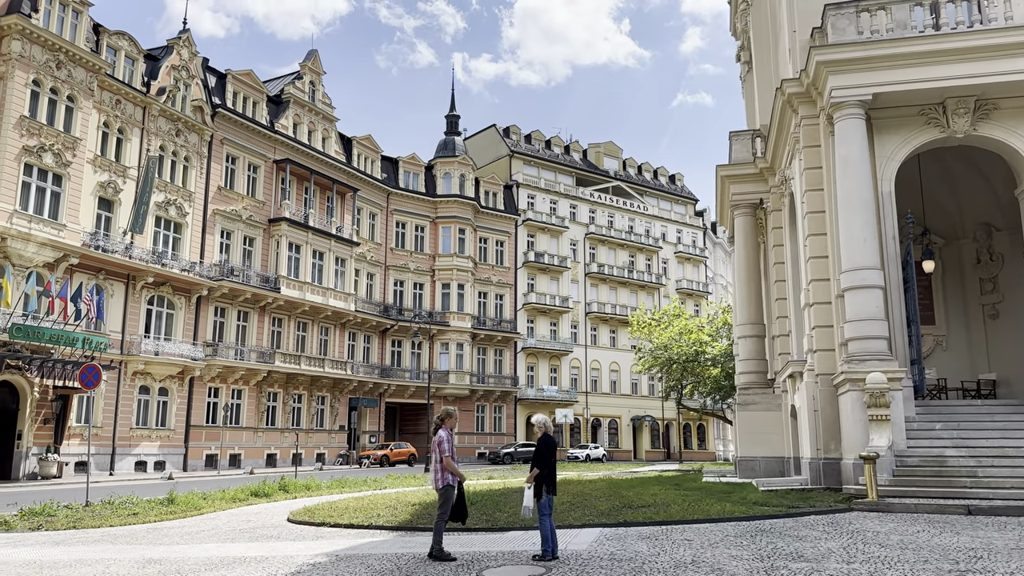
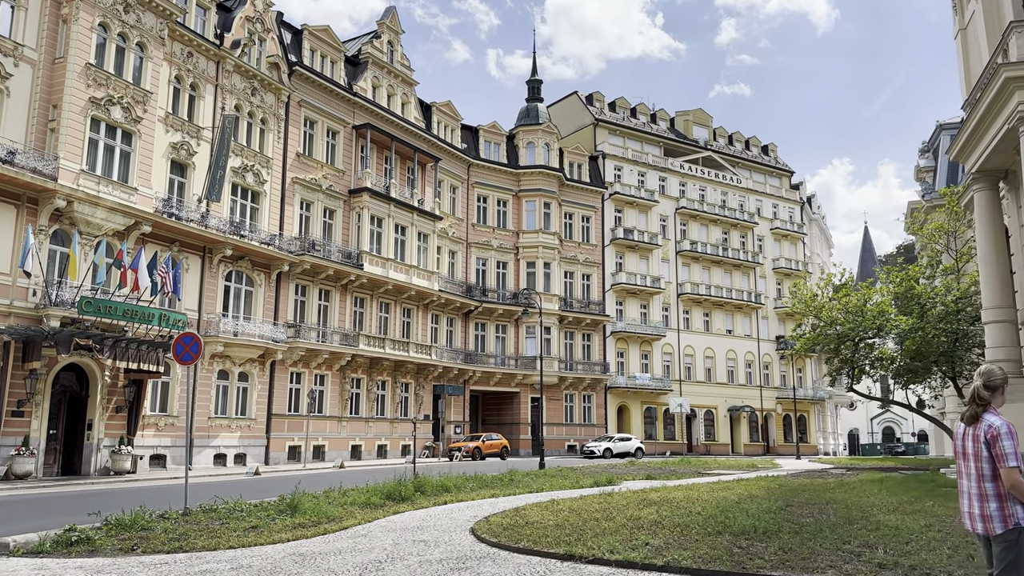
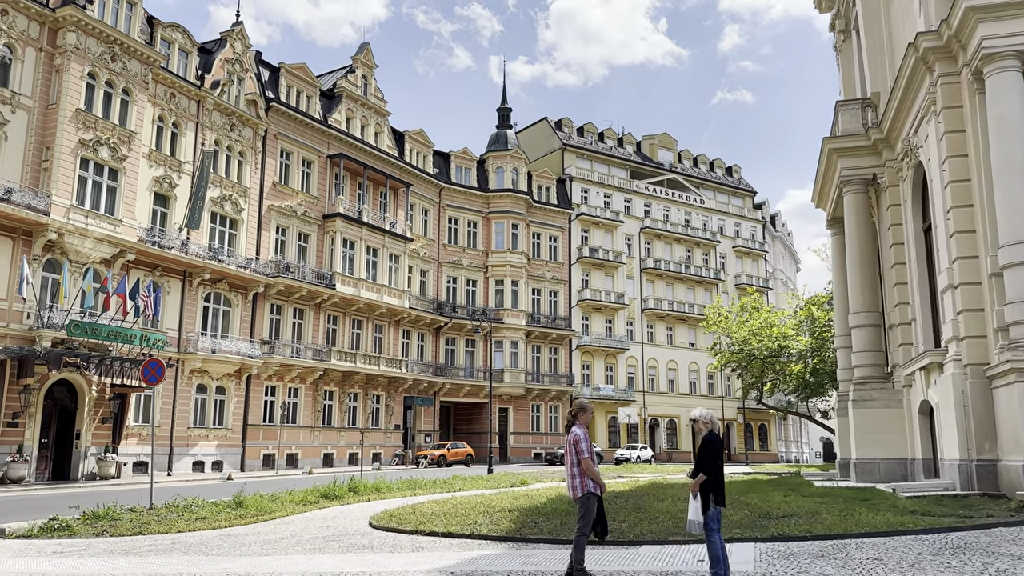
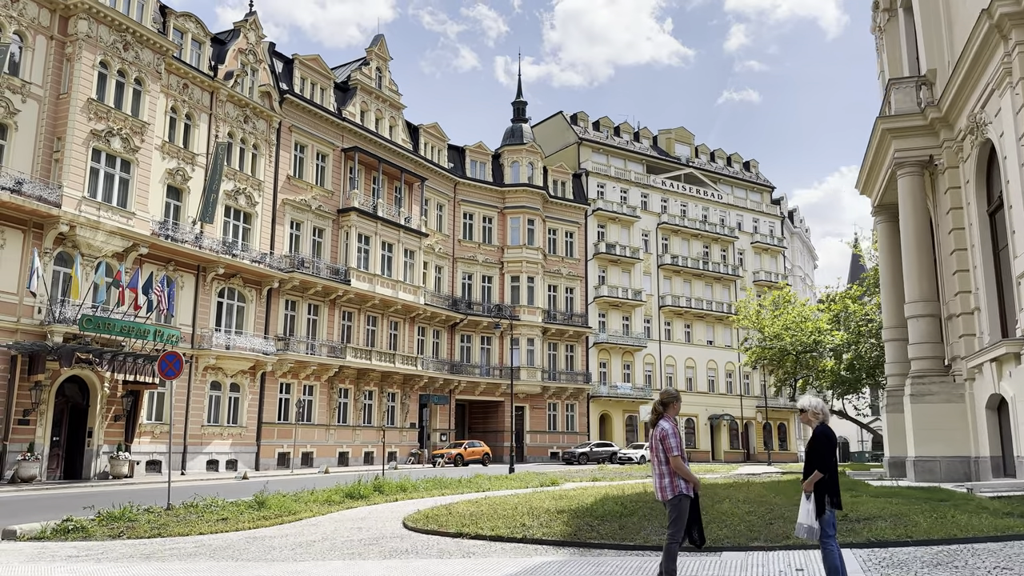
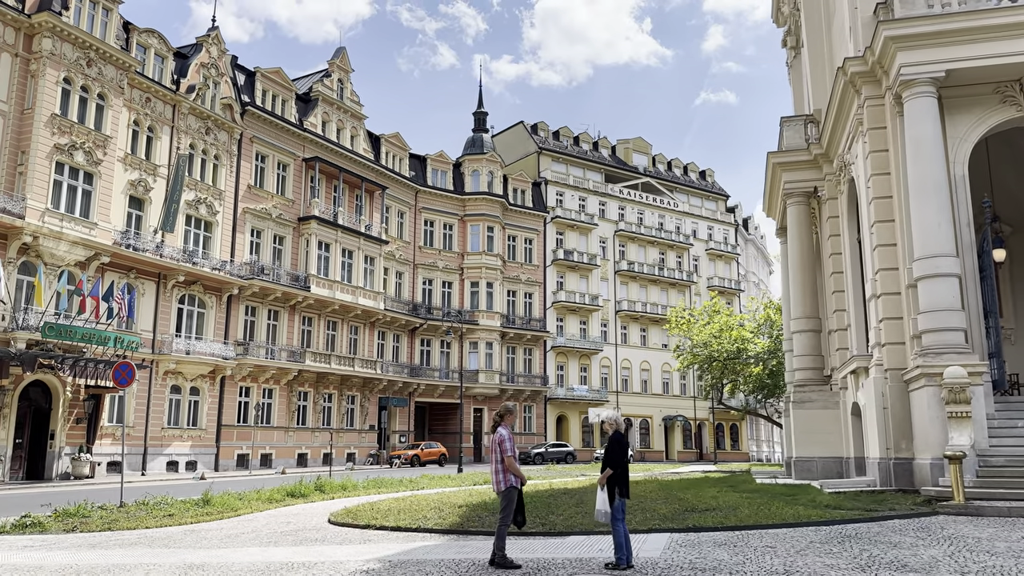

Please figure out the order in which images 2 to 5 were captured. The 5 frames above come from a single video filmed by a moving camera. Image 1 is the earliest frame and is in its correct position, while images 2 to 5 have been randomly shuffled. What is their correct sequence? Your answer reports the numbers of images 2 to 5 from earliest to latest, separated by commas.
5, 3, 4, 2
